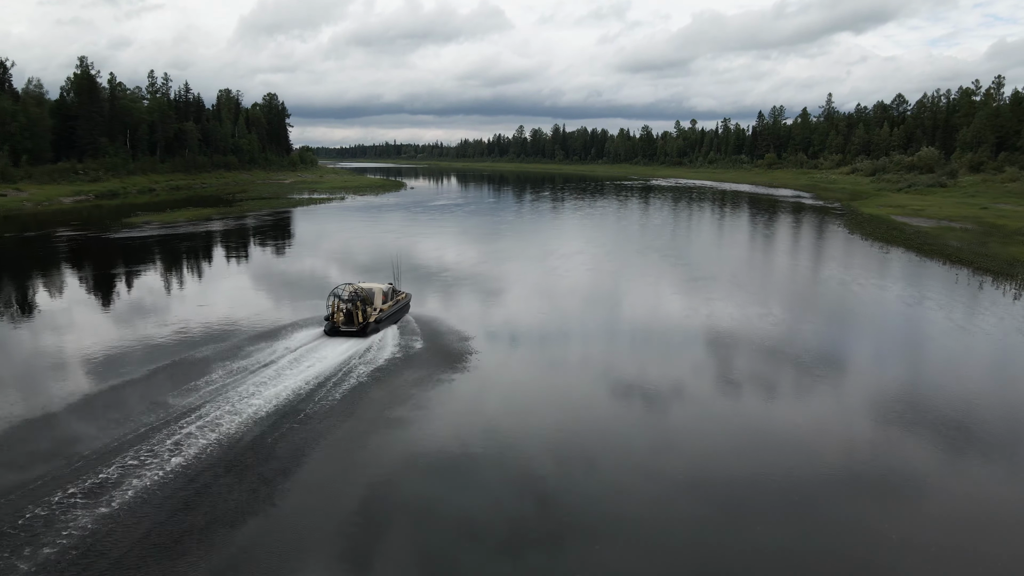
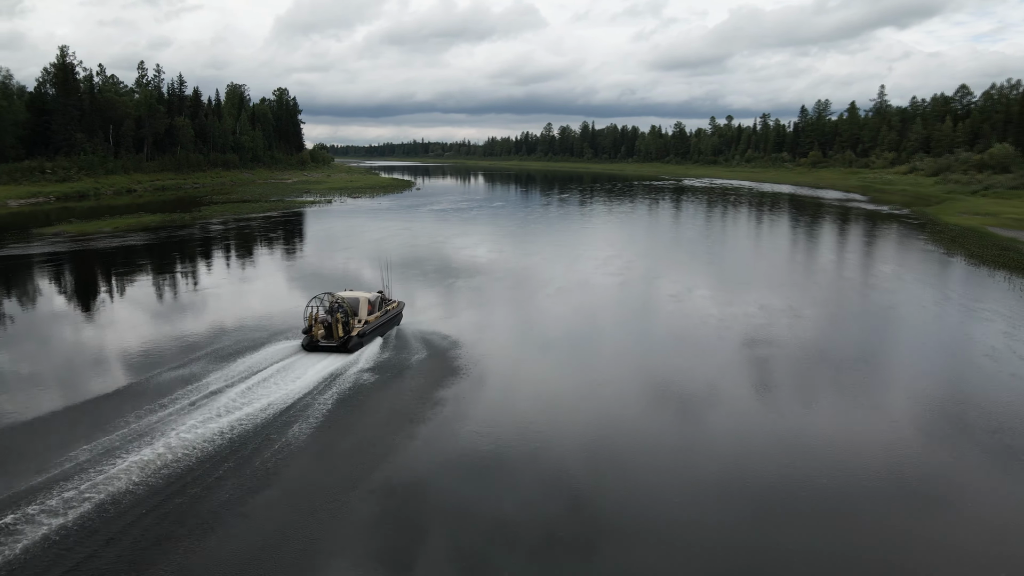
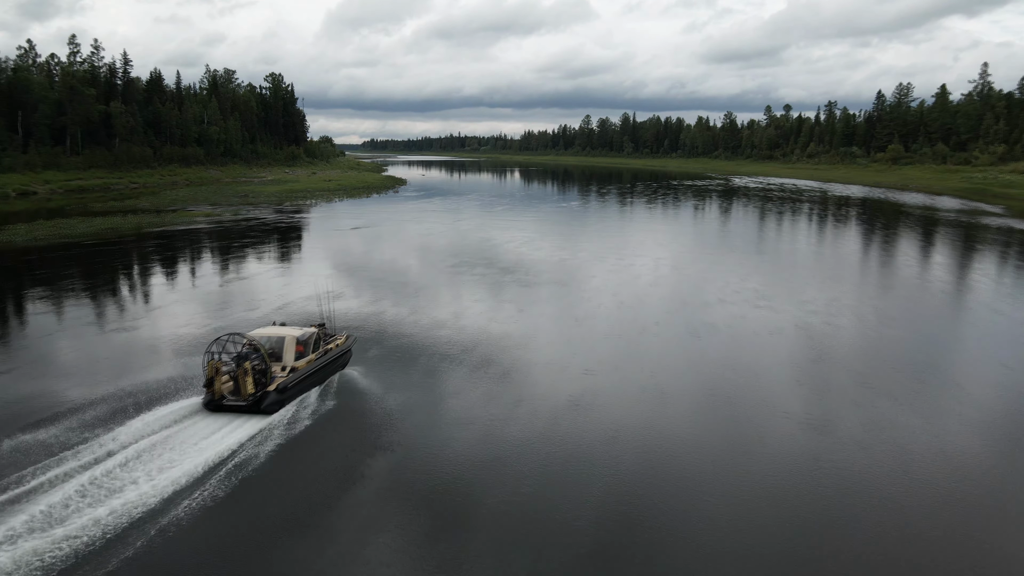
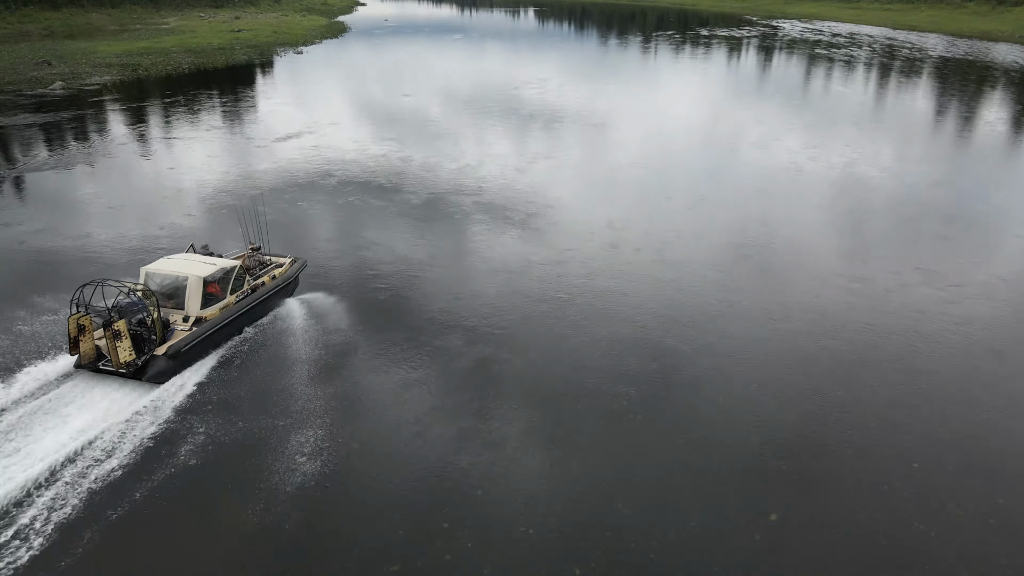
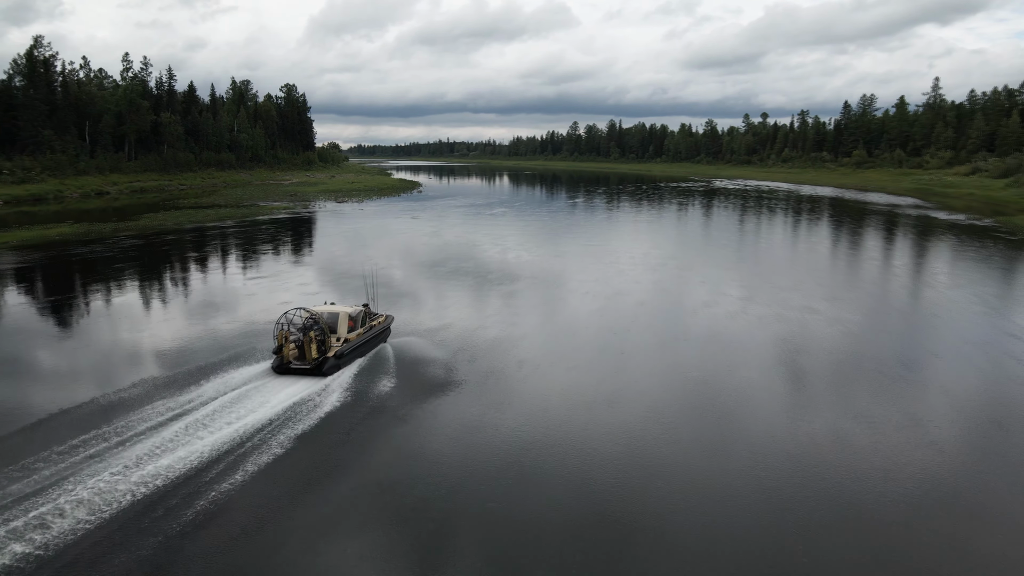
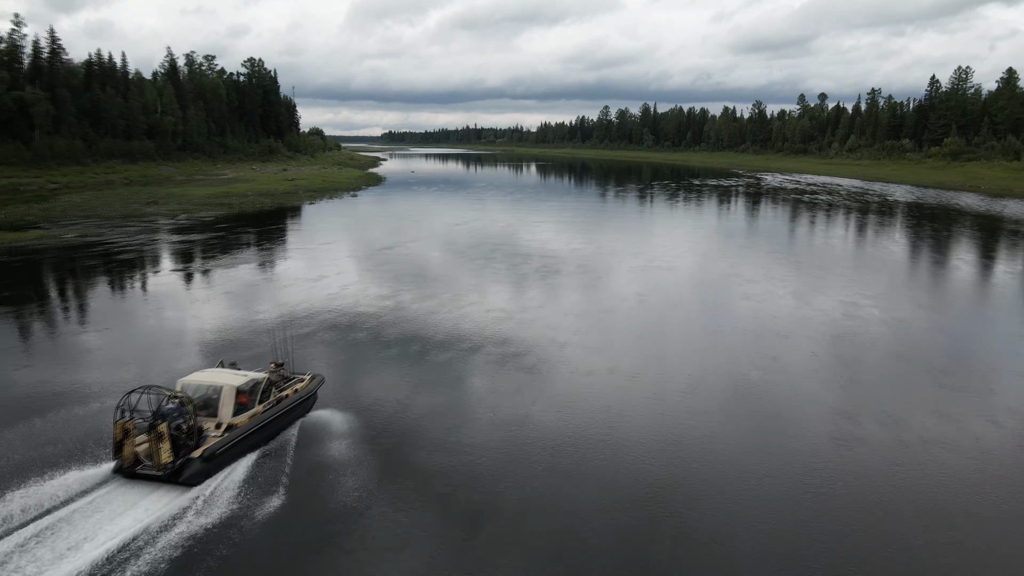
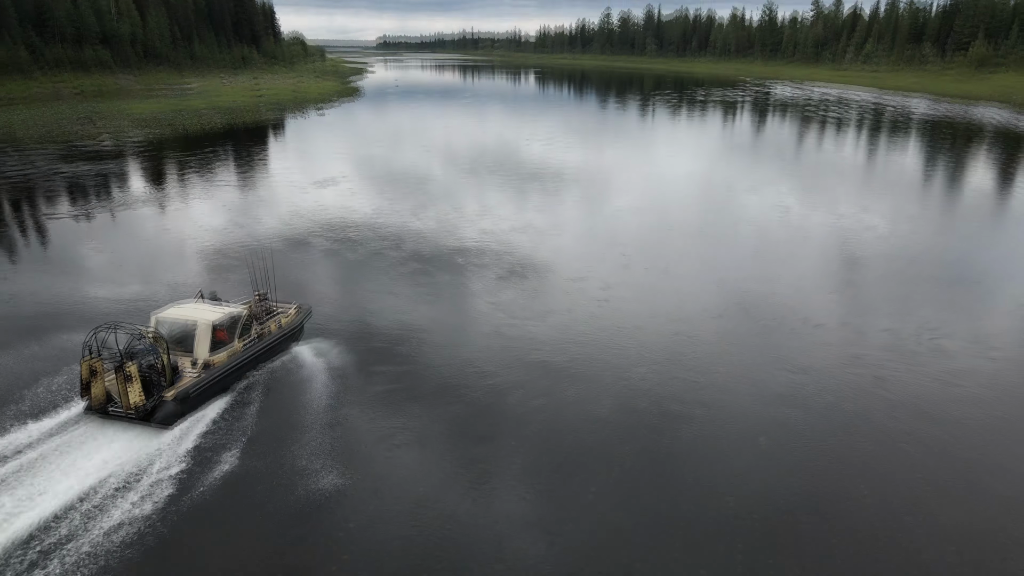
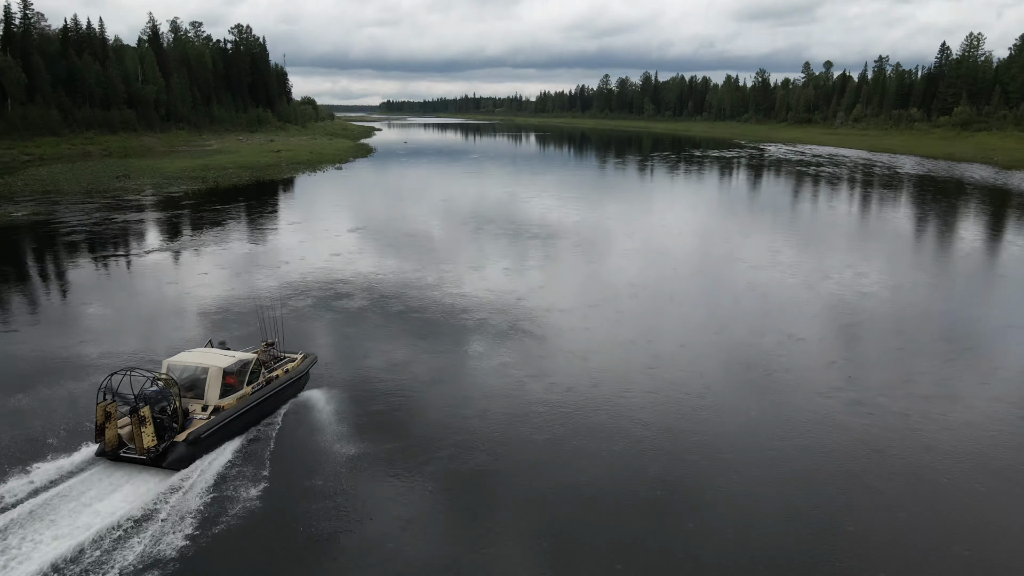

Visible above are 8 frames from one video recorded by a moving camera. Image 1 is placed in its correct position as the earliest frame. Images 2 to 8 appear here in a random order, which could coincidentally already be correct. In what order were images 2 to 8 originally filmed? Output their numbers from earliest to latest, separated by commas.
2, 5, 3, 6, 8, 7, 4
